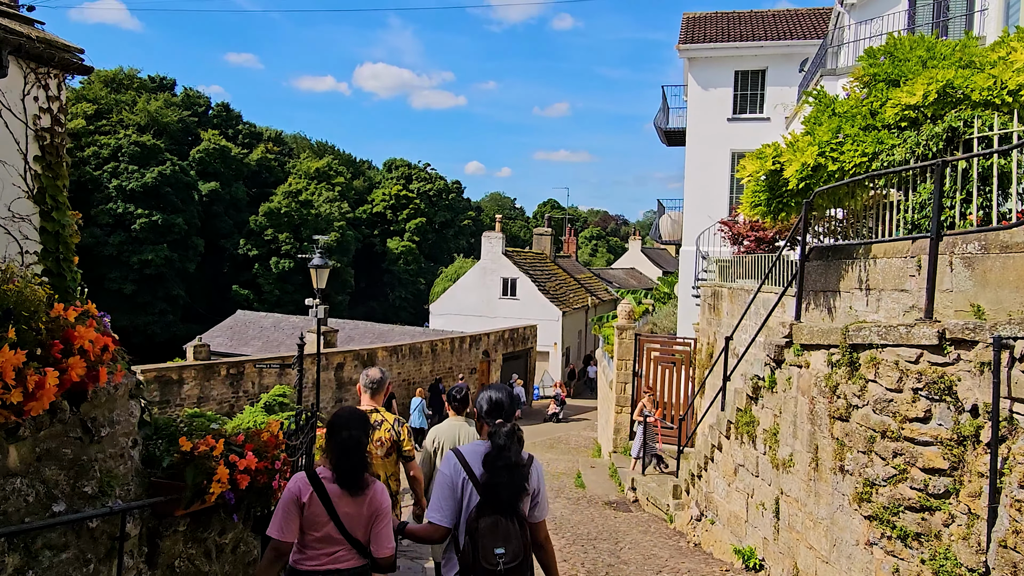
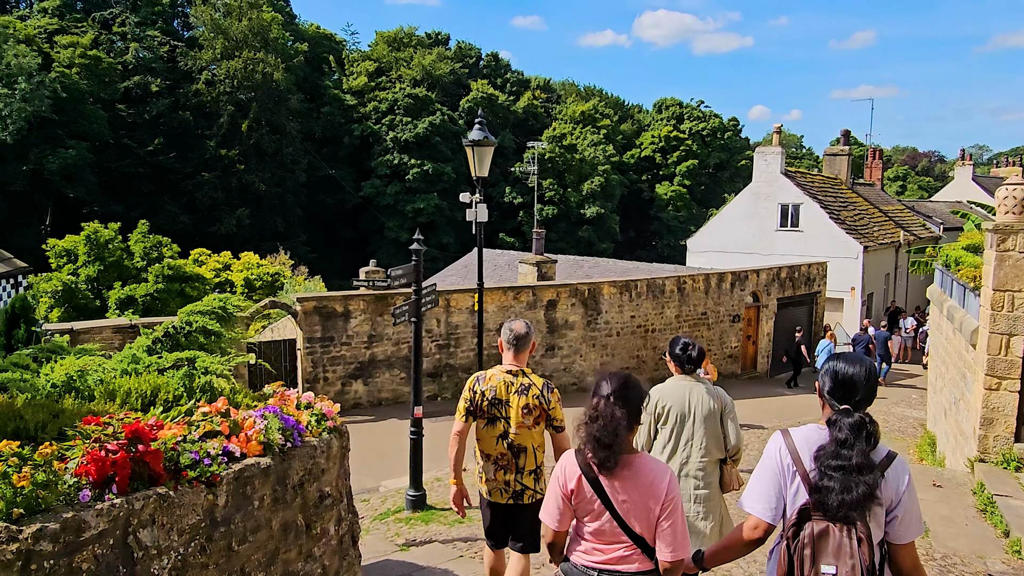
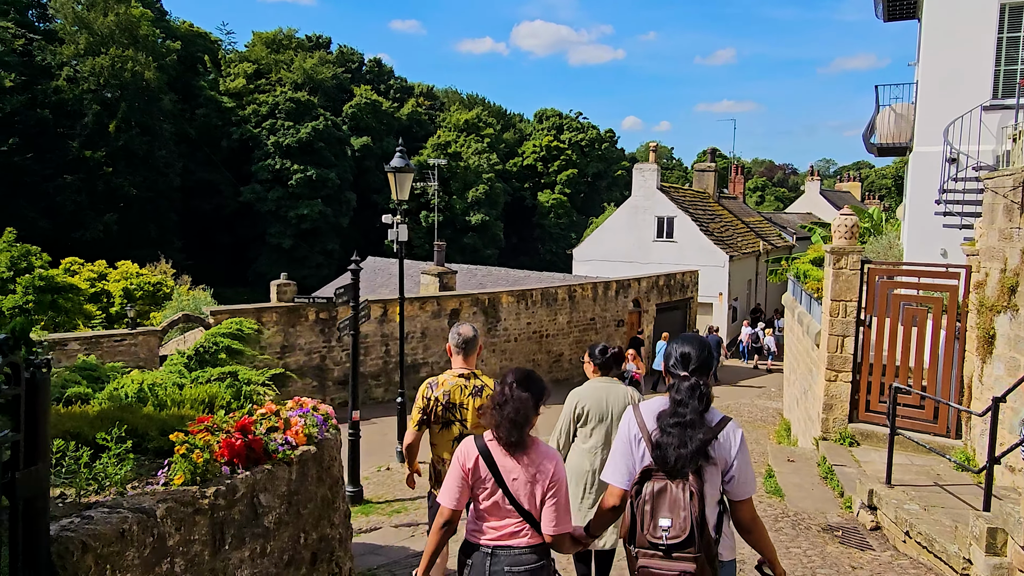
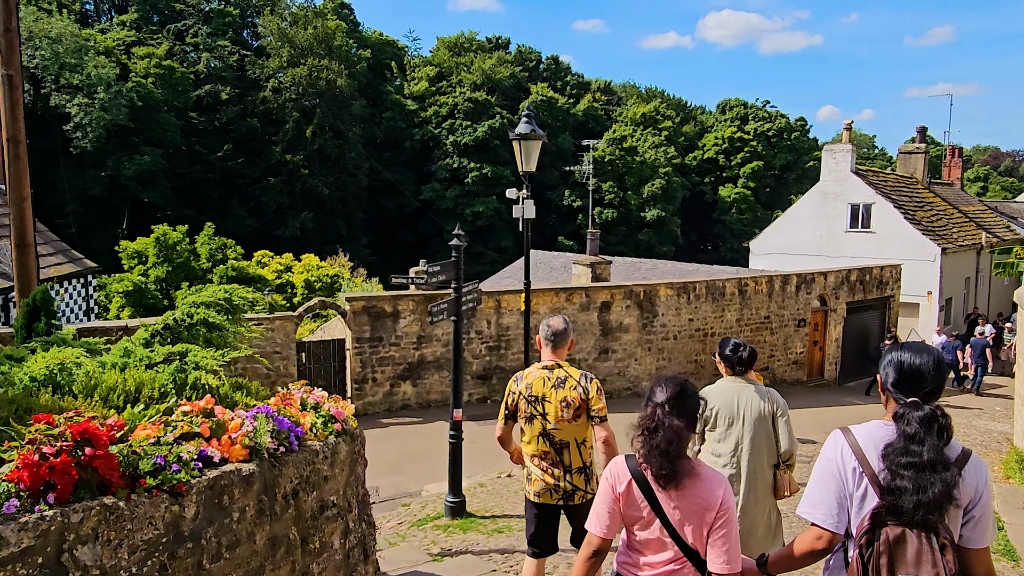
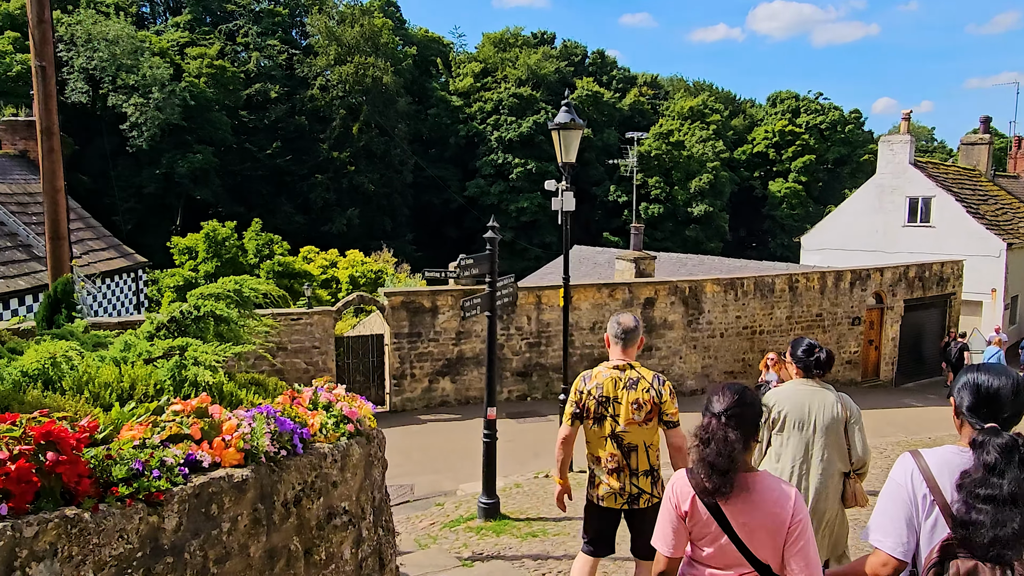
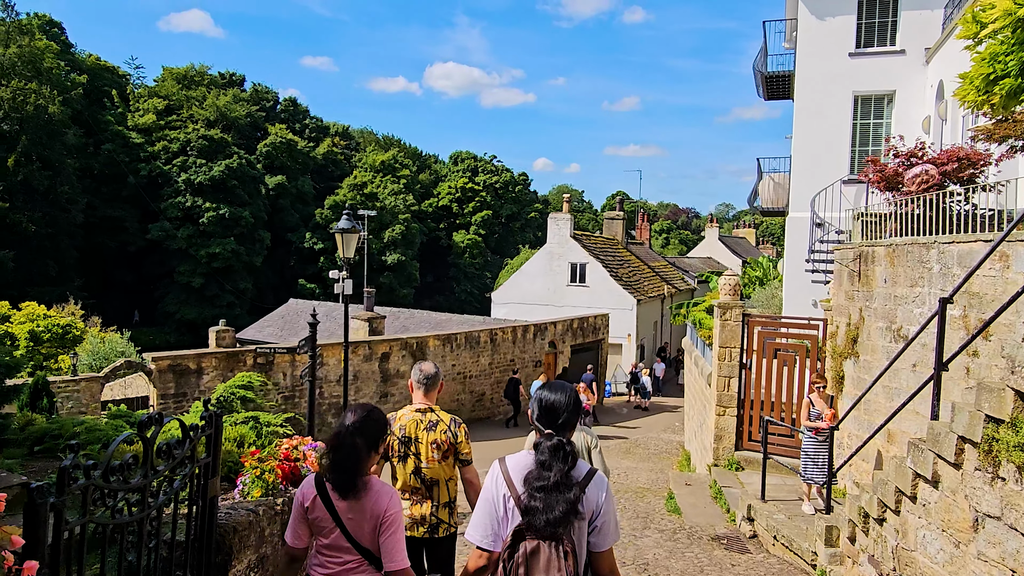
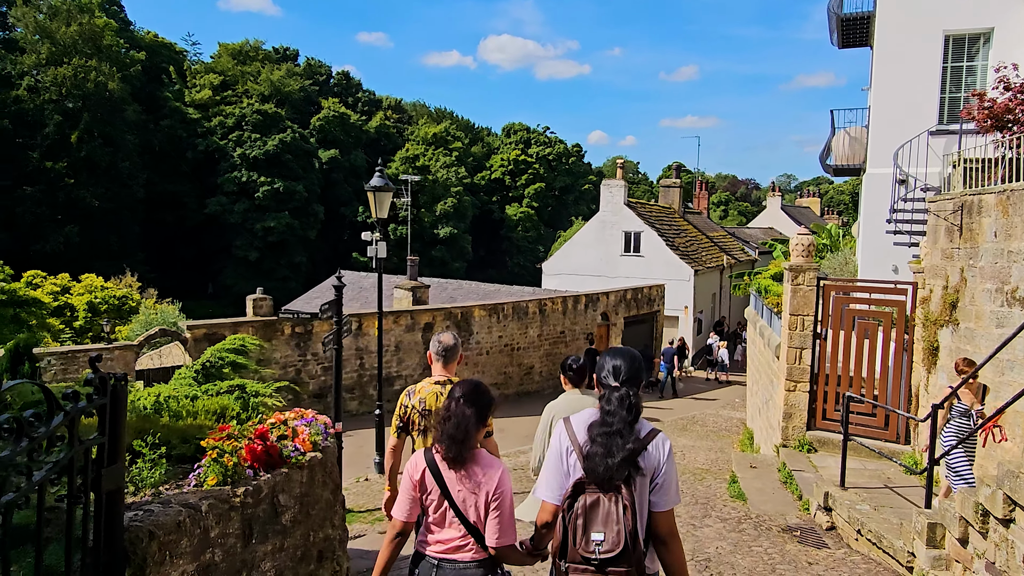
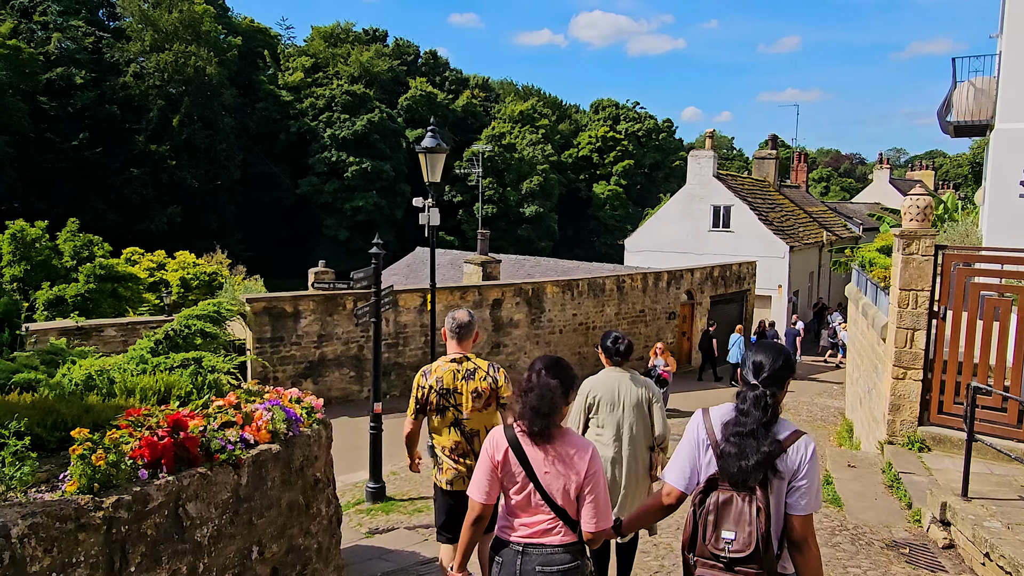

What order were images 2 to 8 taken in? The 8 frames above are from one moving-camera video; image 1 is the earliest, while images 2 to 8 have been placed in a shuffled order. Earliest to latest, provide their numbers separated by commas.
6, 7, 3, 8, 2, 4, 5
